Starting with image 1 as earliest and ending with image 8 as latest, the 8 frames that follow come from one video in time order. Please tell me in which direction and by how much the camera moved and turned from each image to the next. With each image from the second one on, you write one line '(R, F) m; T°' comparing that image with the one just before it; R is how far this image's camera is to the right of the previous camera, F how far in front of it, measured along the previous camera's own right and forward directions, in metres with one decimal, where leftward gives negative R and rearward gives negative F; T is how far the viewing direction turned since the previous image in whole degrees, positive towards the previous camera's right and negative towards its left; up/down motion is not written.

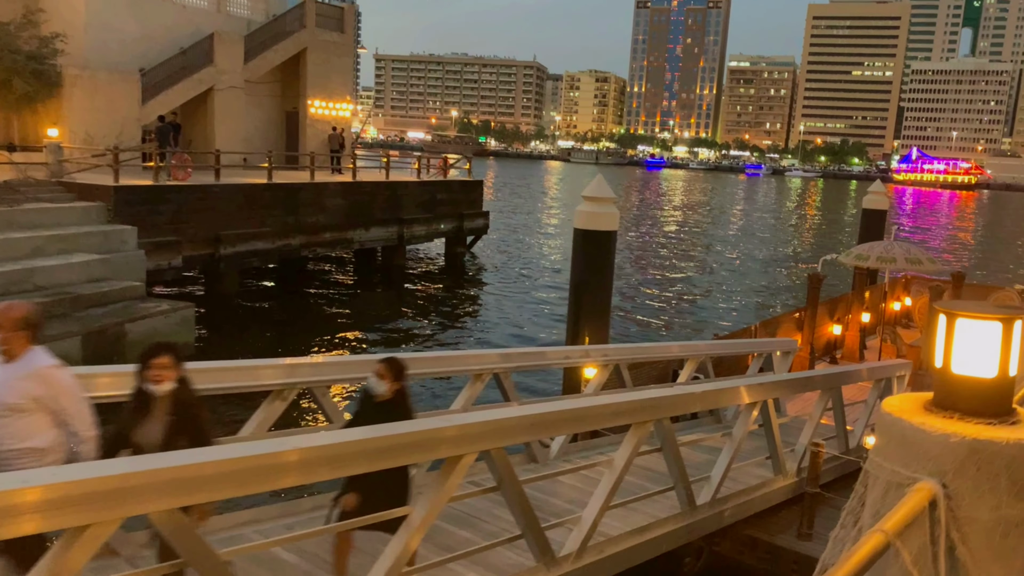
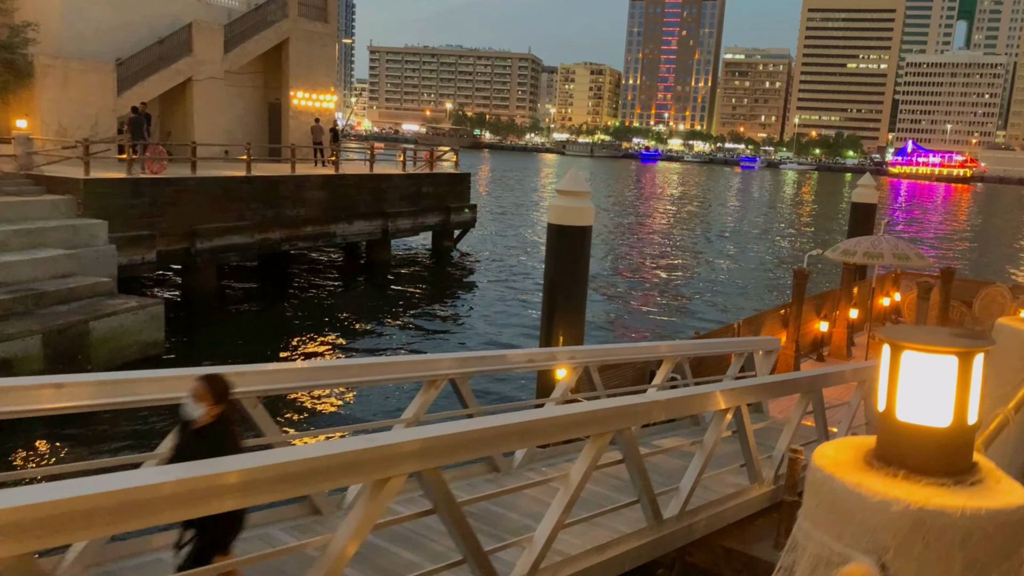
(+0.3, +0.4) m; 0°
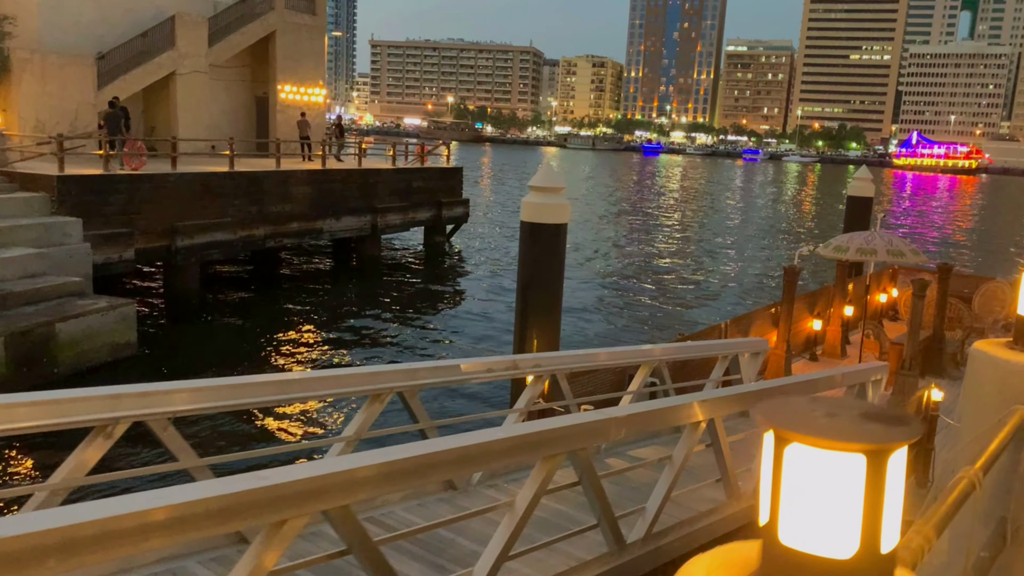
(+0.3, +0.4) m; 0°
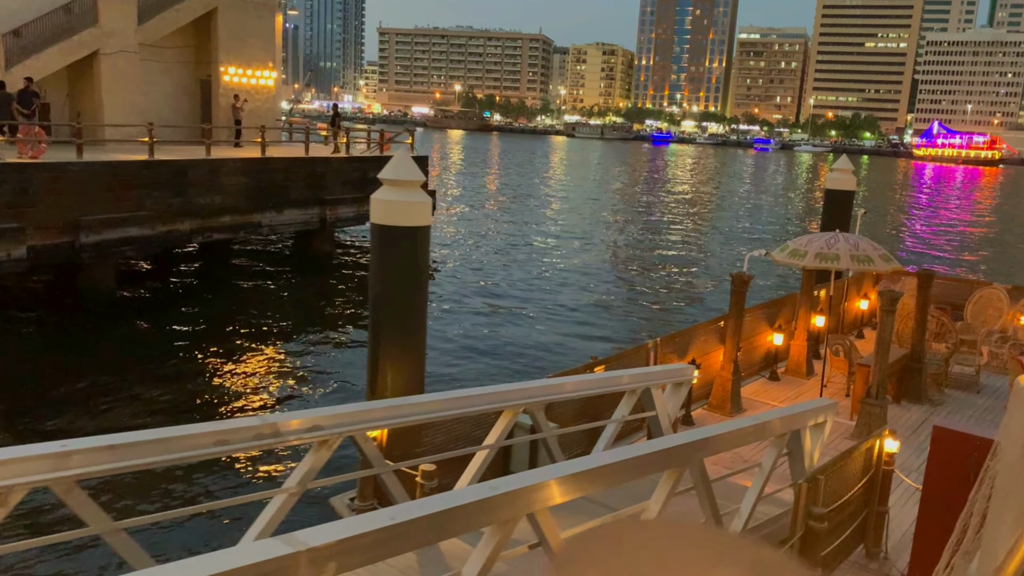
(+1.4, +1.8) m; -1°
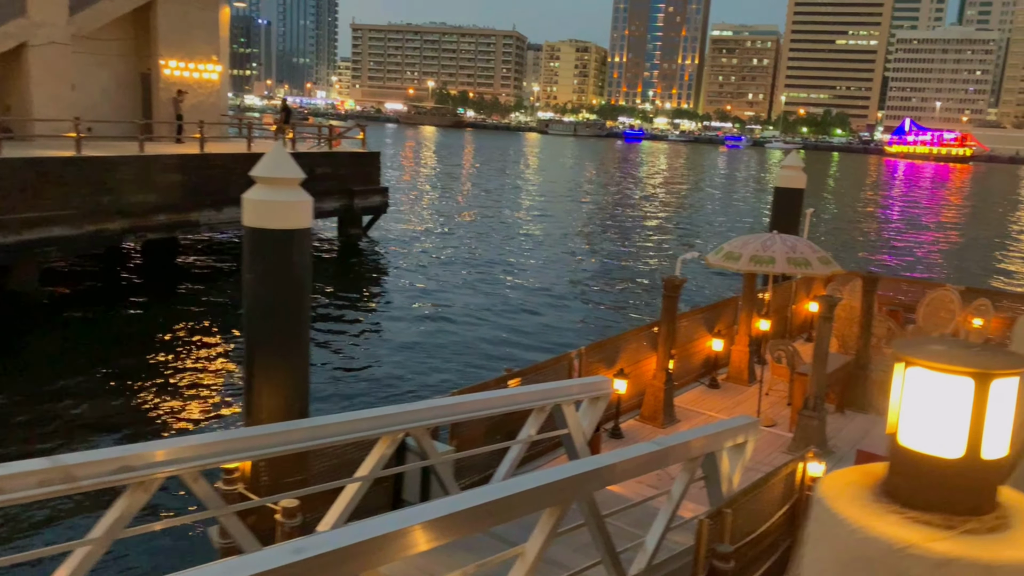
(+0.7, +0.7) m; +2°
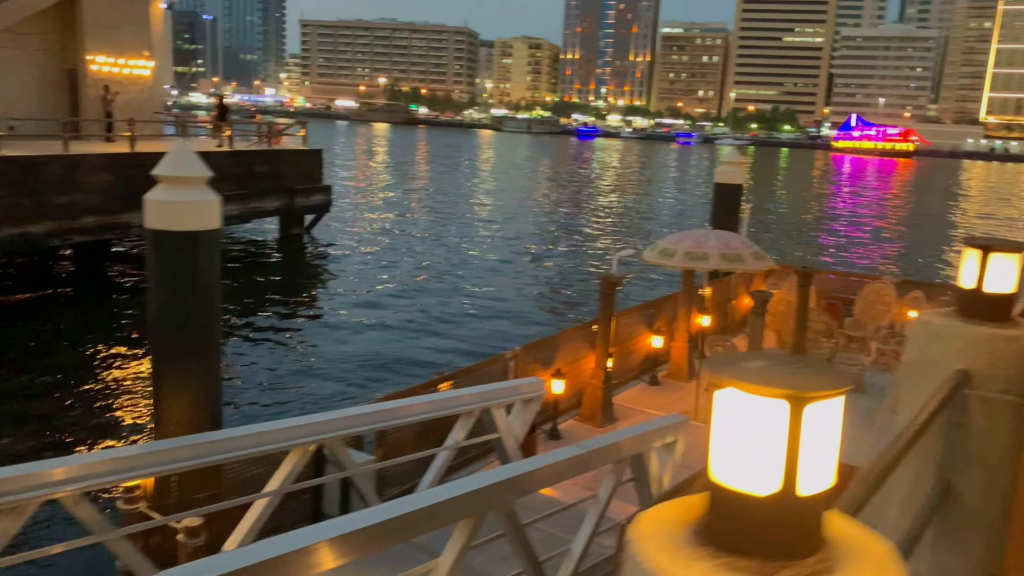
(+0.3, +0.2) m; +3°
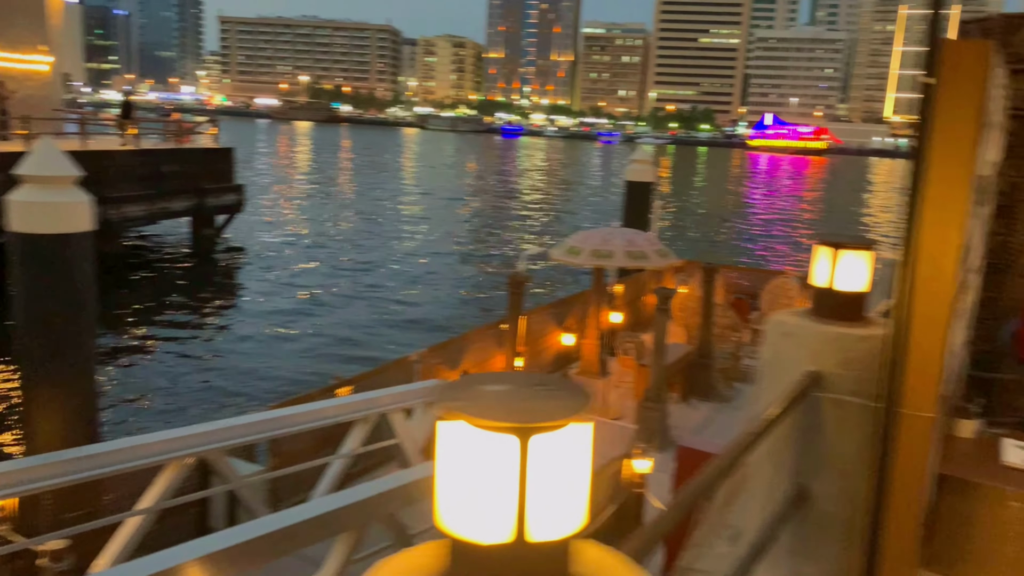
(+0.2, +0.1) m; +5°
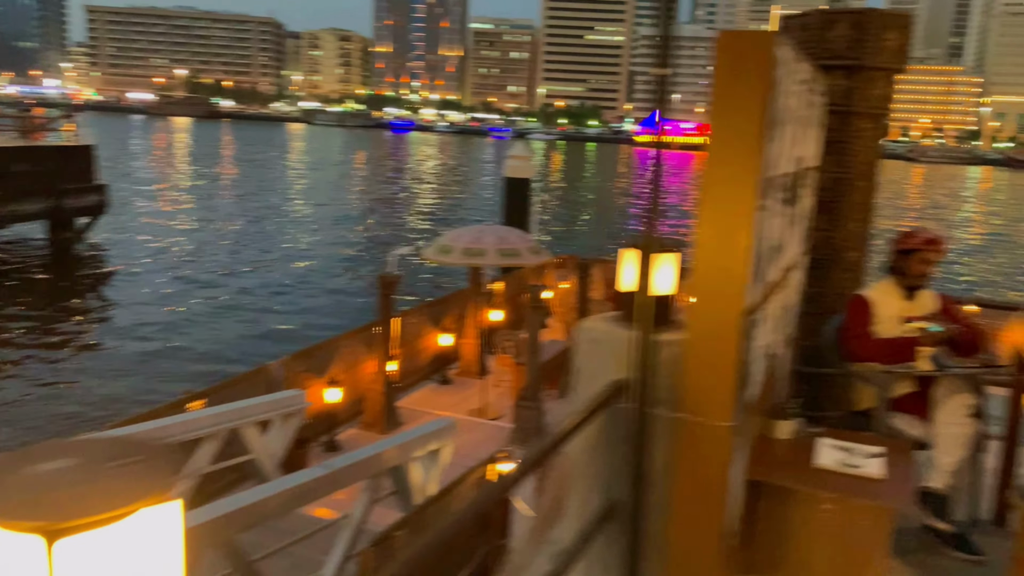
(+0.3, +0.2) m; +7°
